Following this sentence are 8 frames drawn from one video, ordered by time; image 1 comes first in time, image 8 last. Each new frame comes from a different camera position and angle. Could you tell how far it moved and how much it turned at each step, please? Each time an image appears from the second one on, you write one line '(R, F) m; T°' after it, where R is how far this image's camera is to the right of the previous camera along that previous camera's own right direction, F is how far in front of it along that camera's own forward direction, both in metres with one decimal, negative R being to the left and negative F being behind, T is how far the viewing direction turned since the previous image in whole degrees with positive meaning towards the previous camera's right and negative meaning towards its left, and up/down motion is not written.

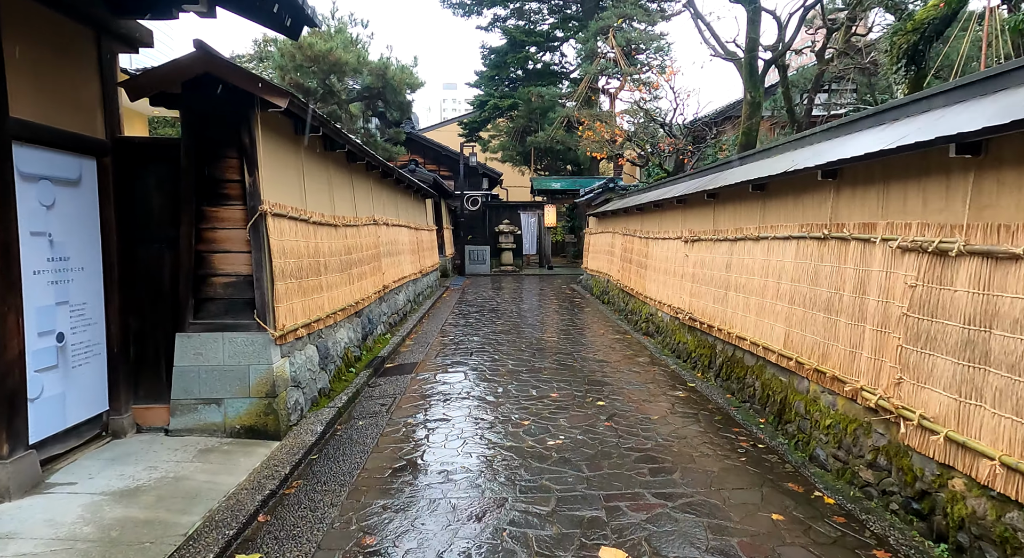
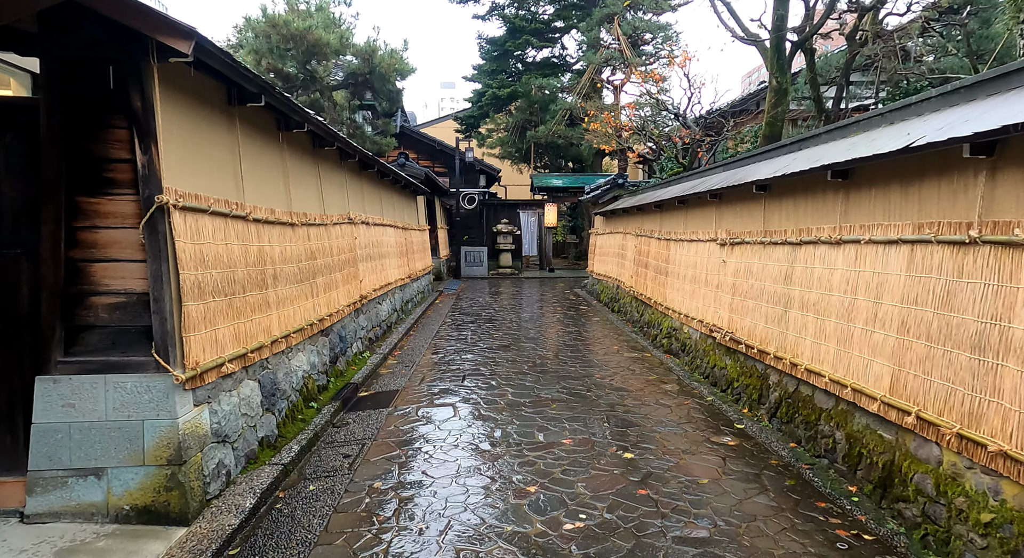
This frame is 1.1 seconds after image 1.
(0.0, +1.6) m; 0°
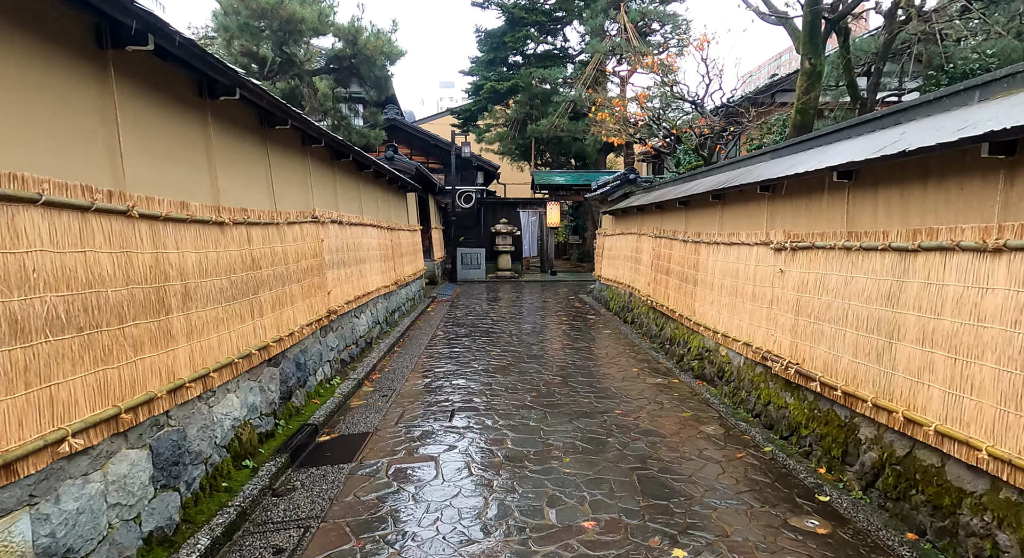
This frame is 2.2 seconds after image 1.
(0.0, +1.6) m; 0°
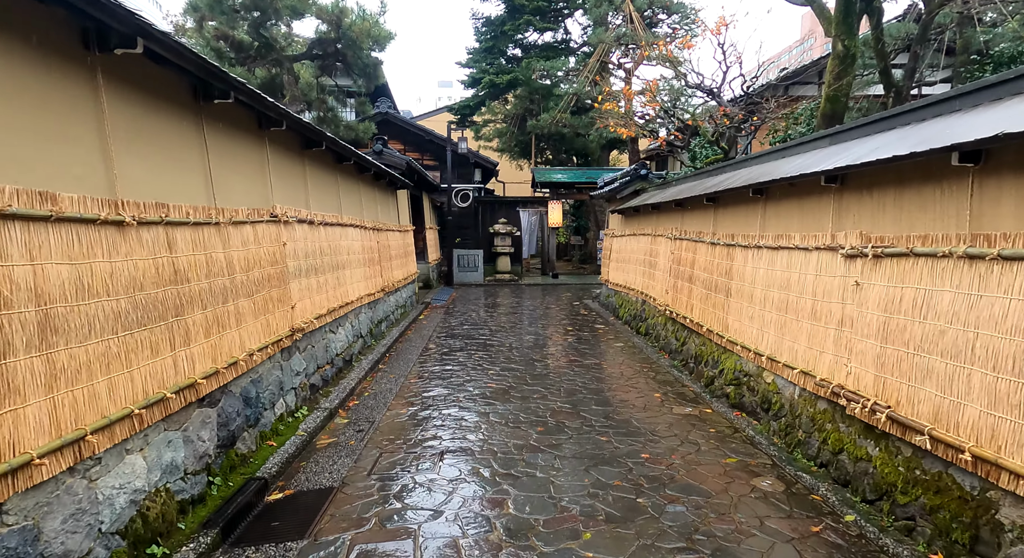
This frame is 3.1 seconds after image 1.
(0.0, +1.3) m; 0°
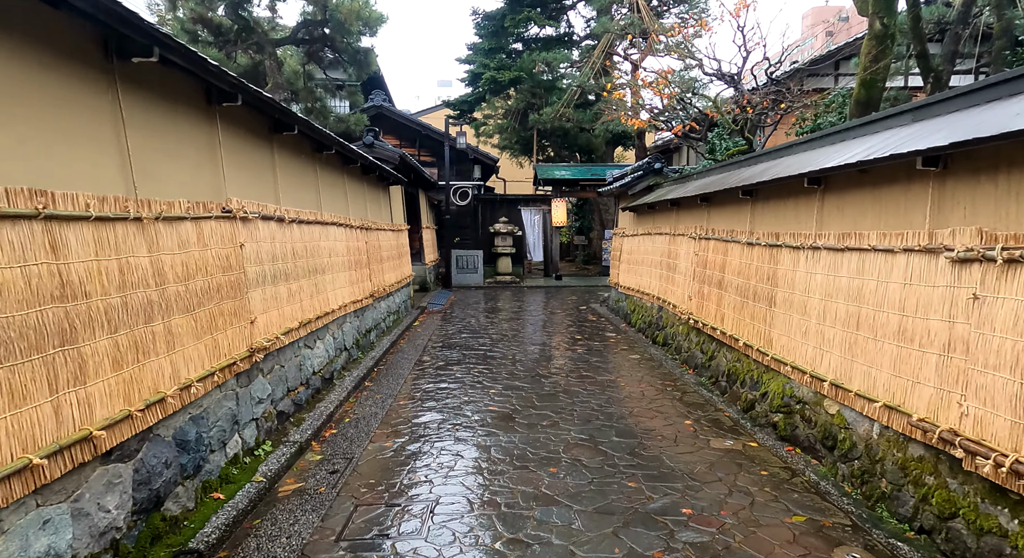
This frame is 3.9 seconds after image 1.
(-0.1, +1.1) m; 0°
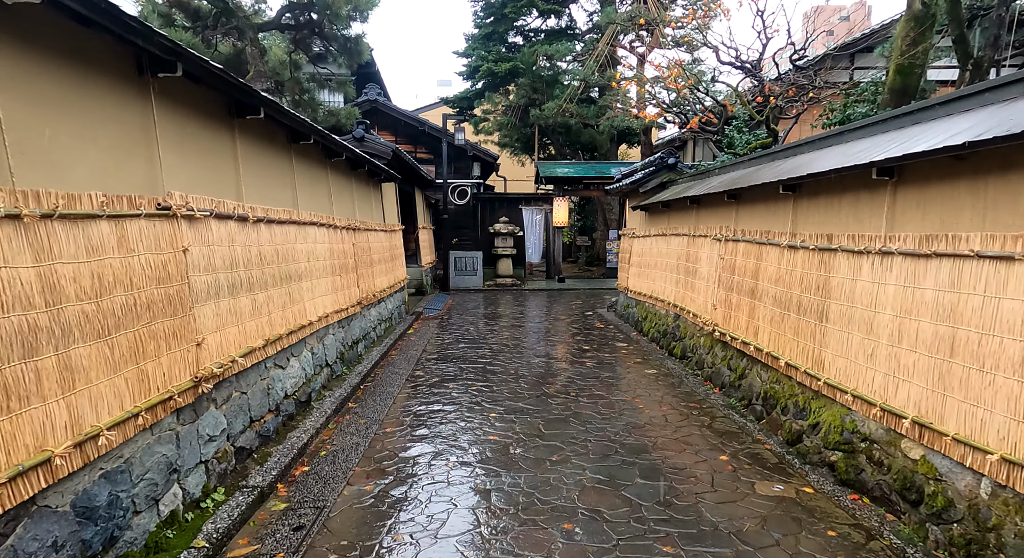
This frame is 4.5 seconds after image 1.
(0.0, +1.0) m; 0°
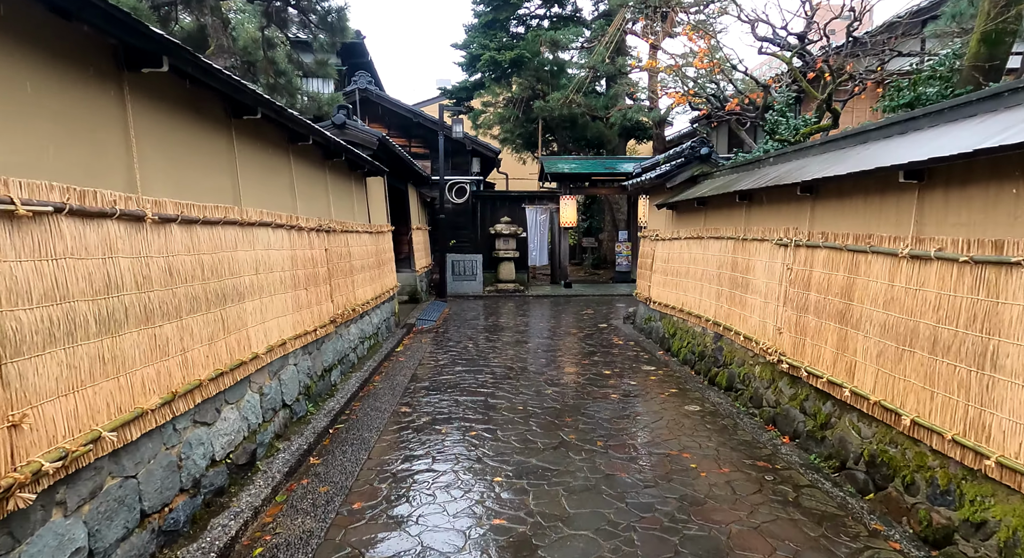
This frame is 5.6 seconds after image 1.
(-0.1, +1.8) m; 0°
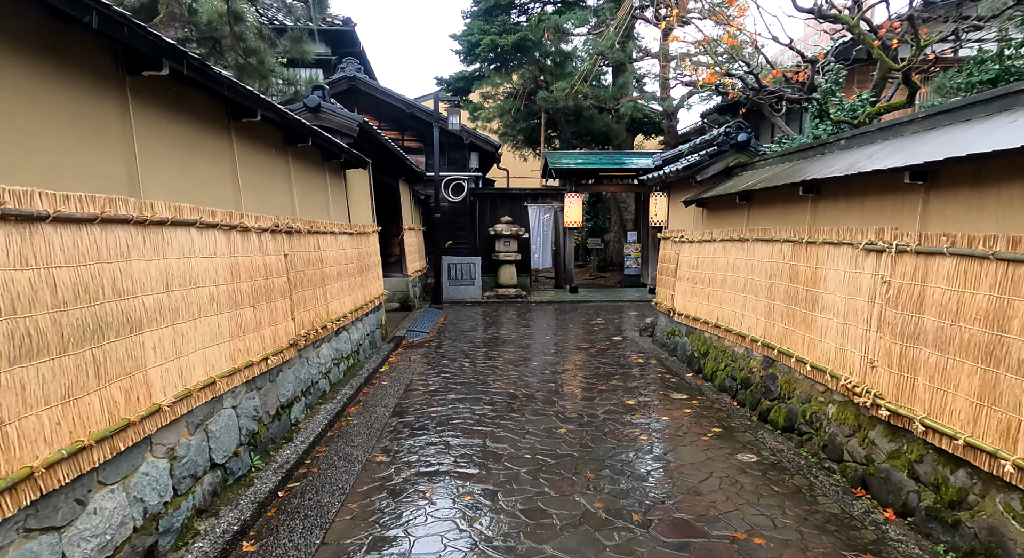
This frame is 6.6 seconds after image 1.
(-0.1, +1.6) m; 0°
